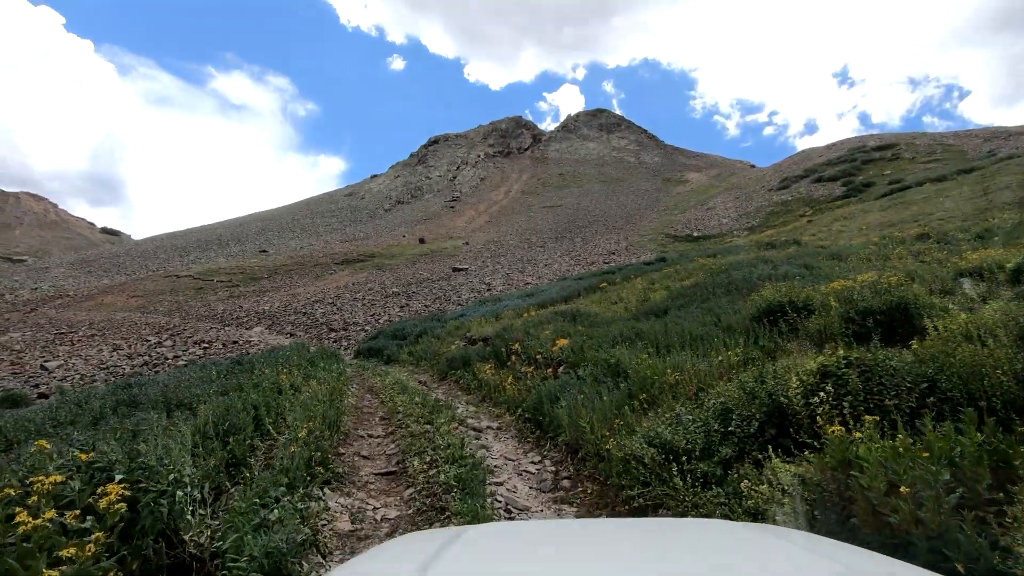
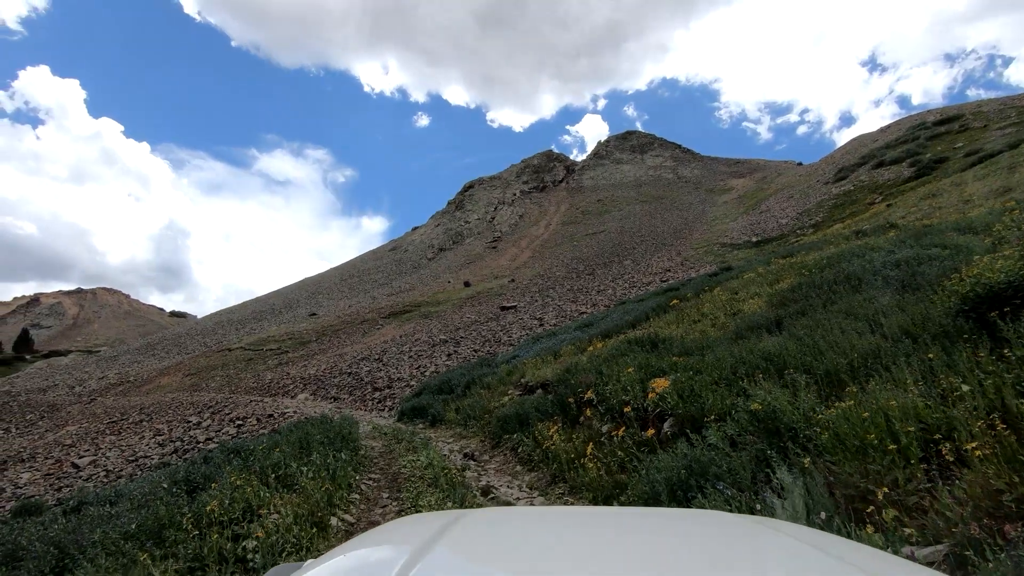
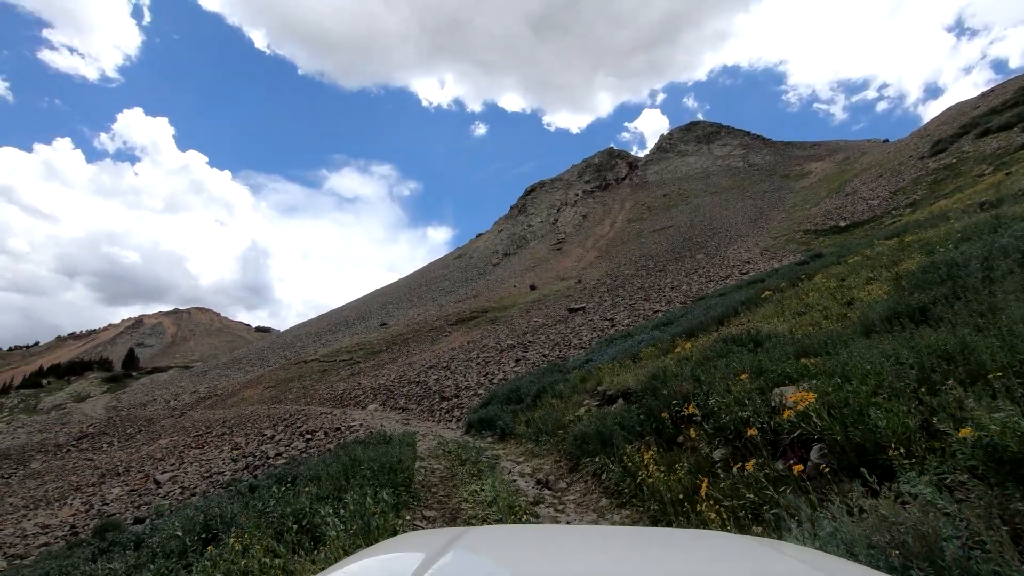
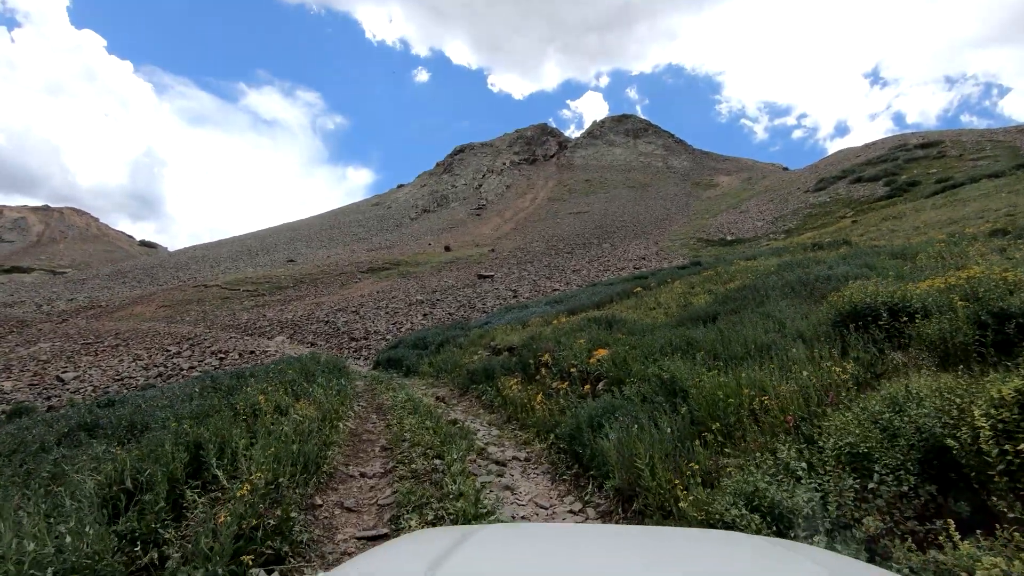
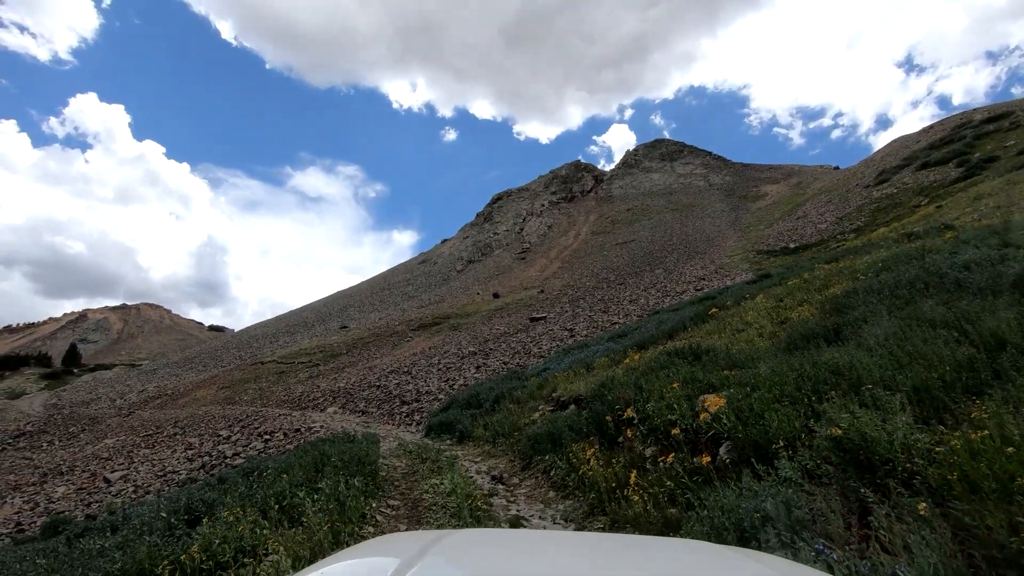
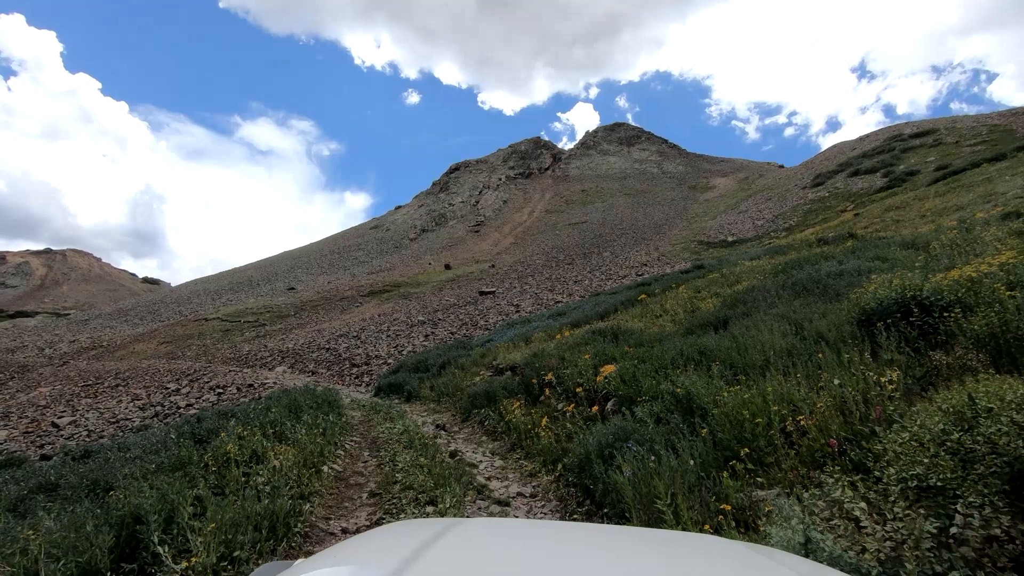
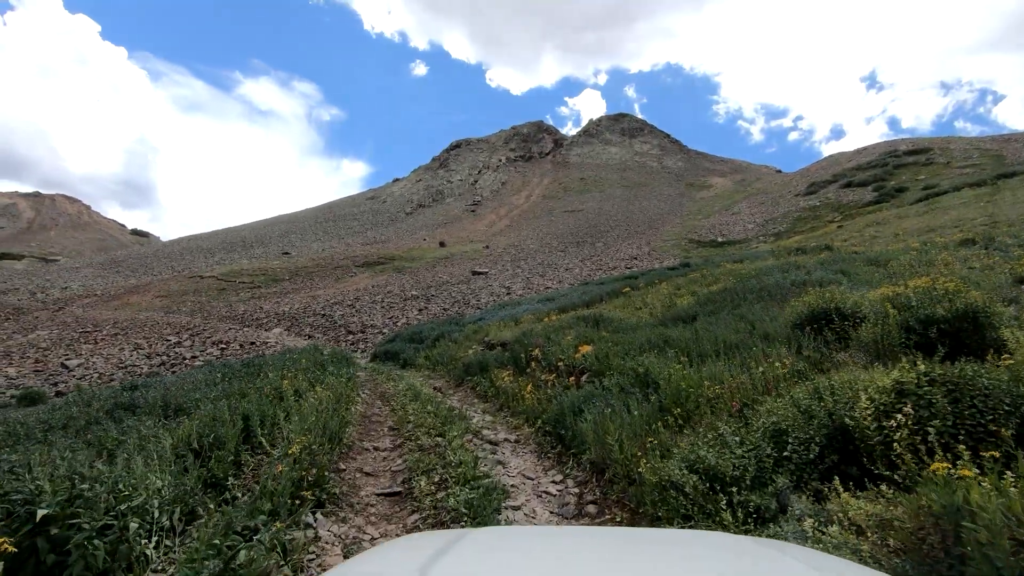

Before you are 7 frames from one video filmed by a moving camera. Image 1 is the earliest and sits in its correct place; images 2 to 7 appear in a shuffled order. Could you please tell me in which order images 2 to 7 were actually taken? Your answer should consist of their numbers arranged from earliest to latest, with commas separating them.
7, 4, 6, 2, 5, 3
